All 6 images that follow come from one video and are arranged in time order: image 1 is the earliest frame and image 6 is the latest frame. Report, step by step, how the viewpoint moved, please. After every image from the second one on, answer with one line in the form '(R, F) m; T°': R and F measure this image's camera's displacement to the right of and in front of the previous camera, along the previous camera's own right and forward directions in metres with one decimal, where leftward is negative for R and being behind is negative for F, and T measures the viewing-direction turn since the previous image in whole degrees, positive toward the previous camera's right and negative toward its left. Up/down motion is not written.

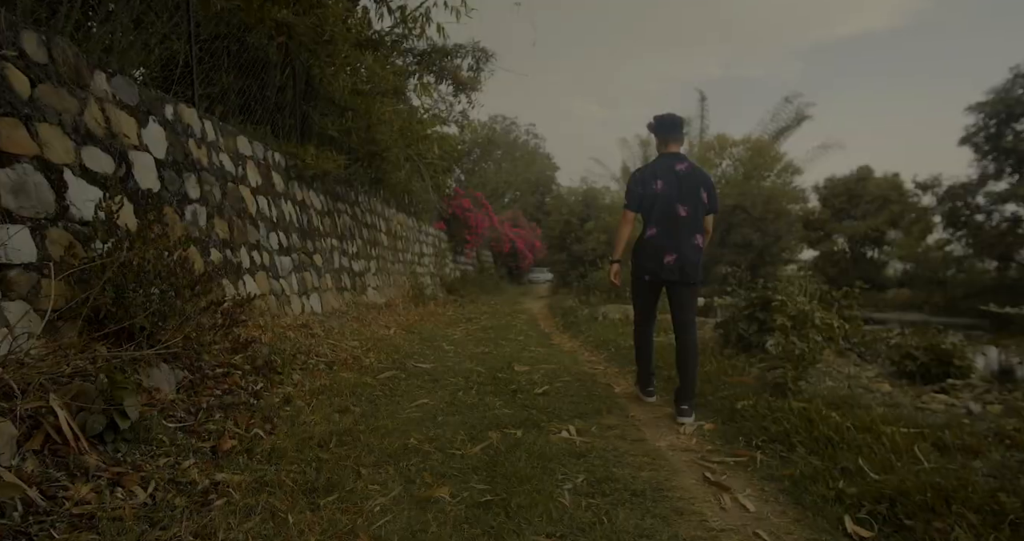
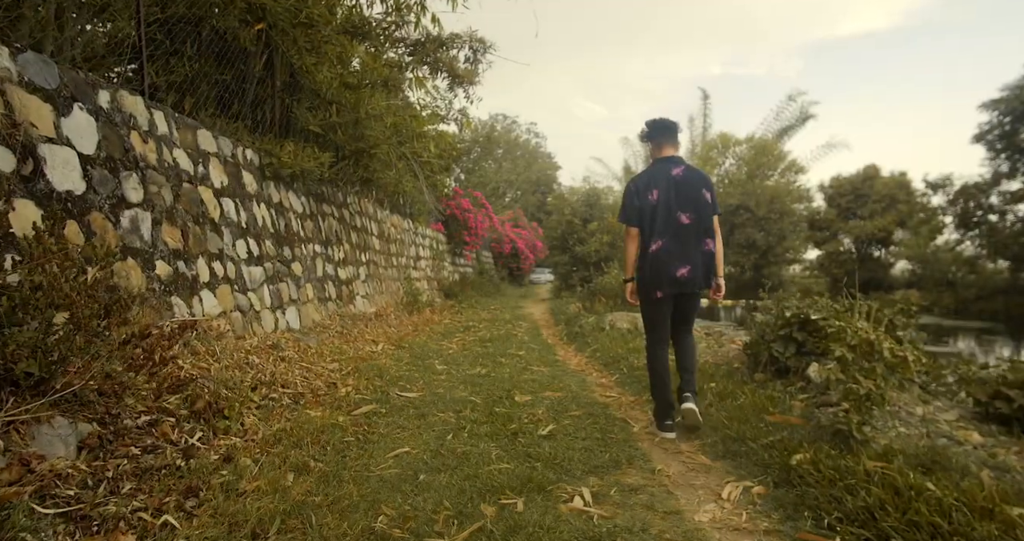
(0.0, +0.5) m; 0°
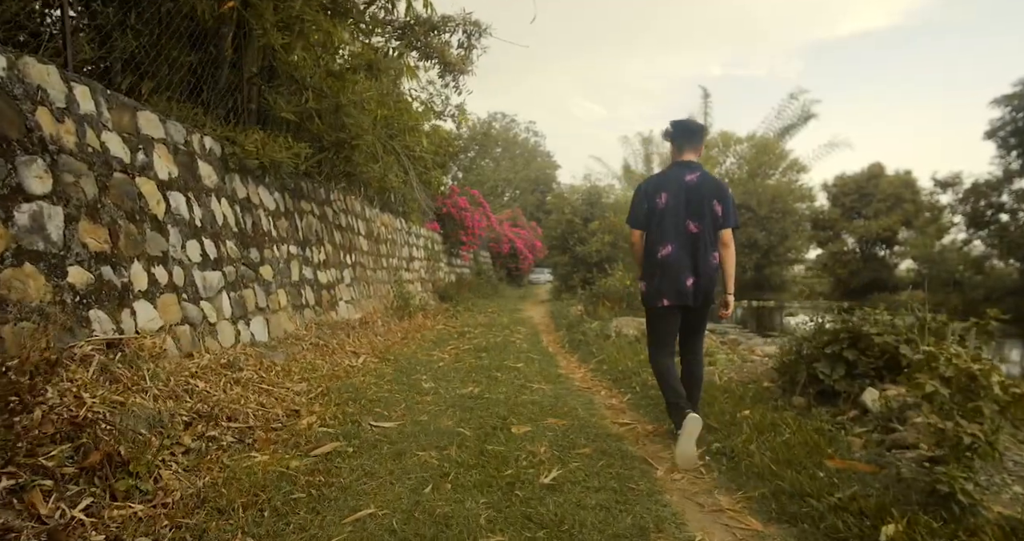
(0.0, +0.5) m; 0°
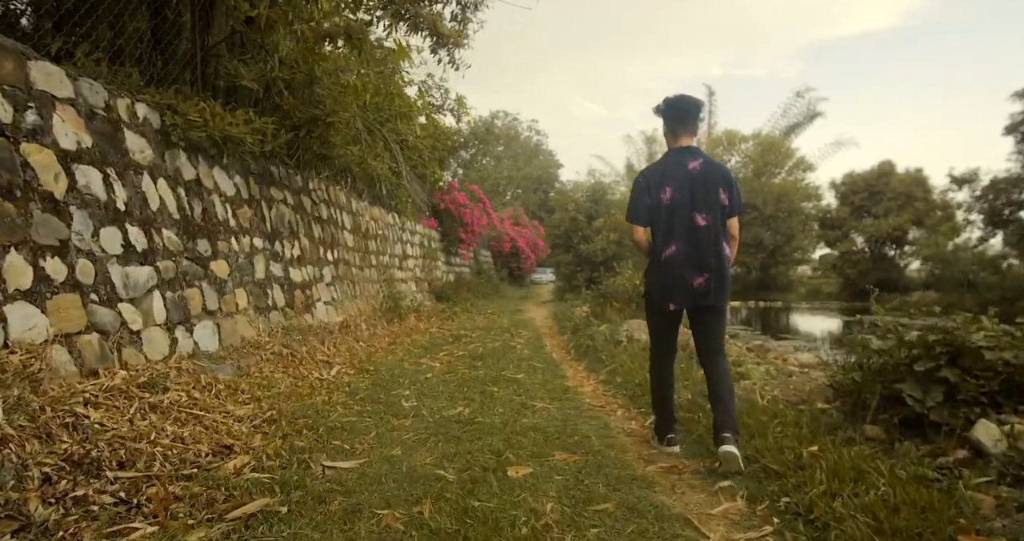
(0.0, +0.7) m; 0°
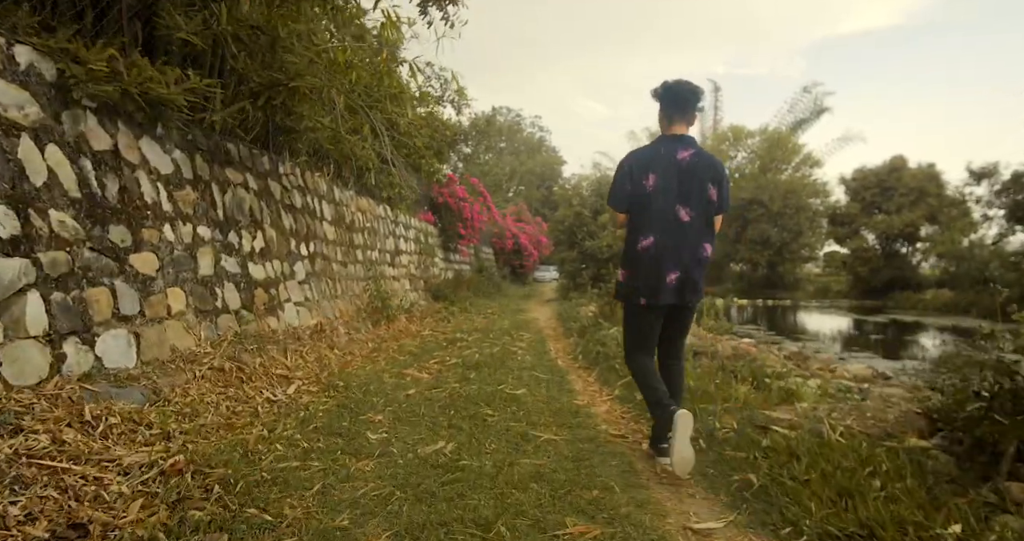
(0.0, +0.7) m; 0°
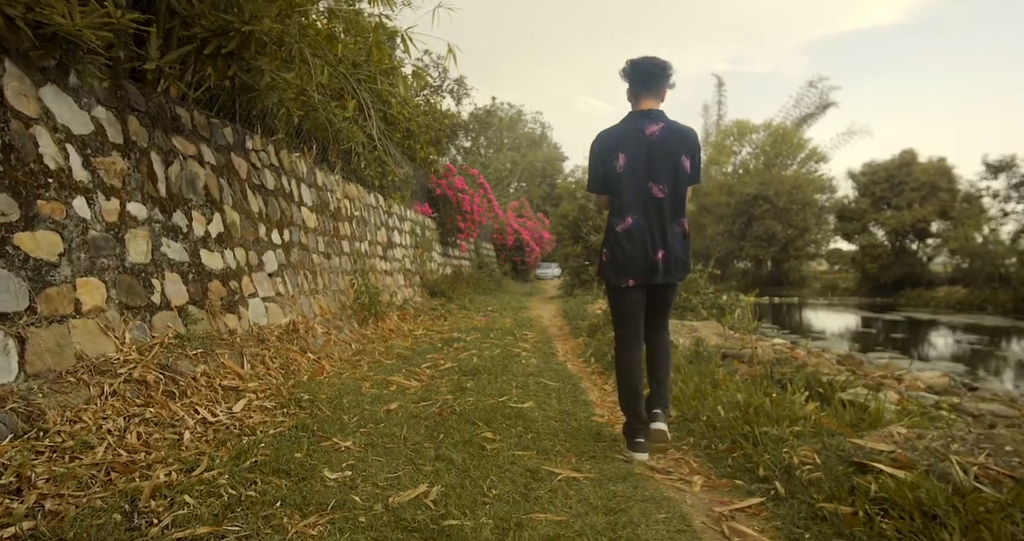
(0.0, +0.7) m; 0°
